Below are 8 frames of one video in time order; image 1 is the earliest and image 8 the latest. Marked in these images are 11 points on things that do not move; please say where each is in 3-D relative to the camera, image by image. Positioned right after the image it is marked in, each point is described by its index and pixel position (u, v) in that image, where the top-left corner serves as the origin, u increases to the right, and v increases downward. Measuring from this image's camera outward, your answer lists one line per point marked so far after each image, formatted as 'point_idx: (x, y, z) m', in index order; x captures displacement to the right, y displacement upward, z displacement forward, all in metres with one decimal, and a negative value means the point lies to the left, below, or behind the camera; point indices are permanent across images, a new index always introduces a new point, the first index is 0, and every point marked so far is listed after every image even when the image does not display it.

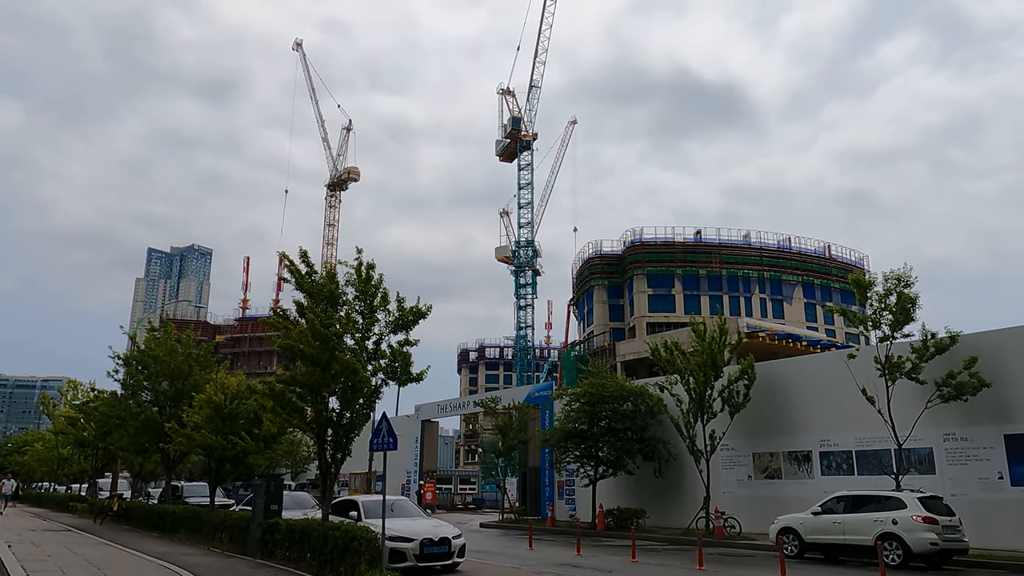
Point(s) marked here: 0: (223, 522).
0: (-6.4, -5.2, +17.0) m
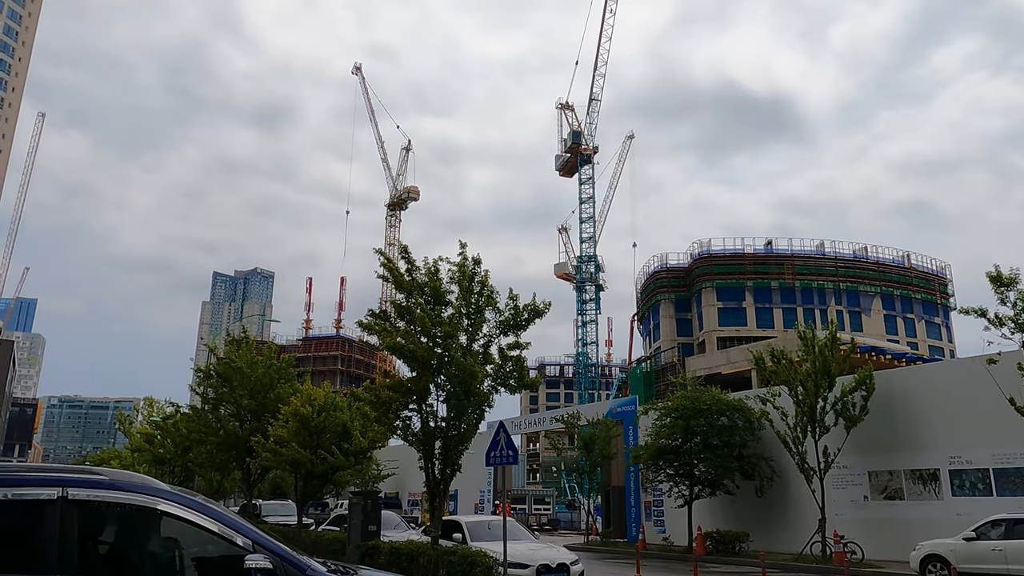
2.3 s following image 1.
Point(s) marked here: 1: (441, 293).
0: (-4.1, -5.3, +15.8) m
1: (-1.2, -0.1, +13.0) m
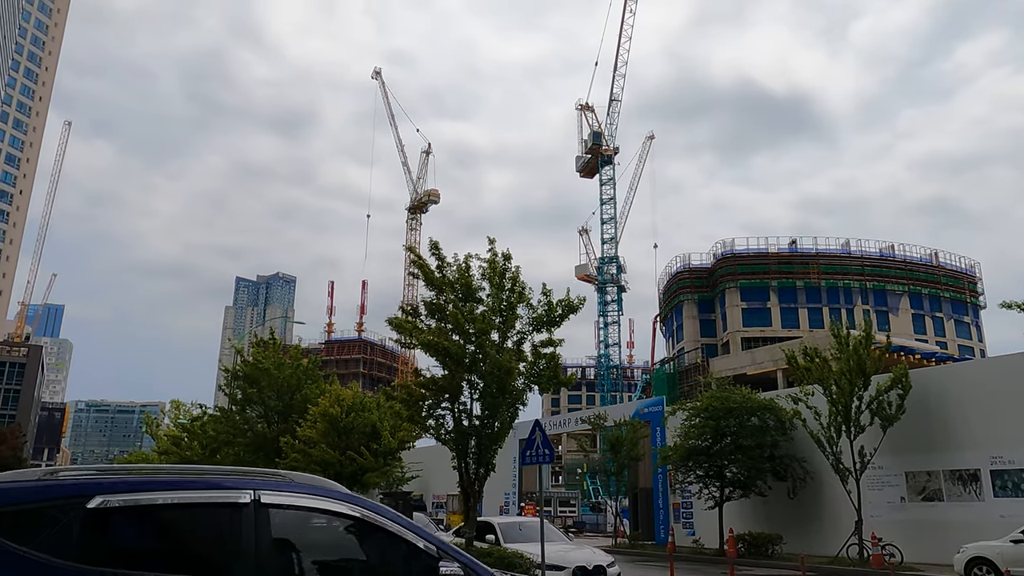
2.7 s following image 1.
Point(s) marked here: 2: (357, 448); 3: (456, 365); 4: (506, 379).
0: (-3.4, -5.3, +15.7) m
1: (-0.7, 0.0, +12.8) m
2: (-3.6, -3.8, +18.0) m
3: (-0.9, -1.2, +11.9) m
4: (-0.1, -1.4, +11.7) m
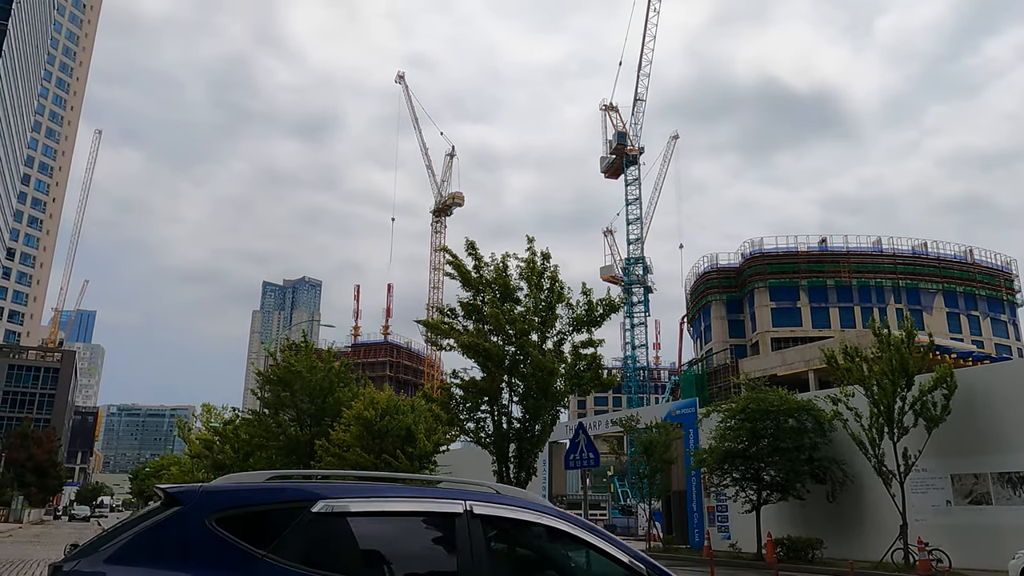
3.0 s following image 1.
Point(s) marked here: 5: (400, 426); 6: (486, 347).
0: (-2.6, -5.3, +15.5) m
1: (0.0, 0.0, +12.5) m
2: (-2.8, -3.8, +17.8) m
3: (-0.2, -1.2, +11.7) m
4: (+0.5, -1.4, +11.4) m
5: (-2.7, -3.3, +18.0) m
6: (-0.4, -0.9, +11.7) m
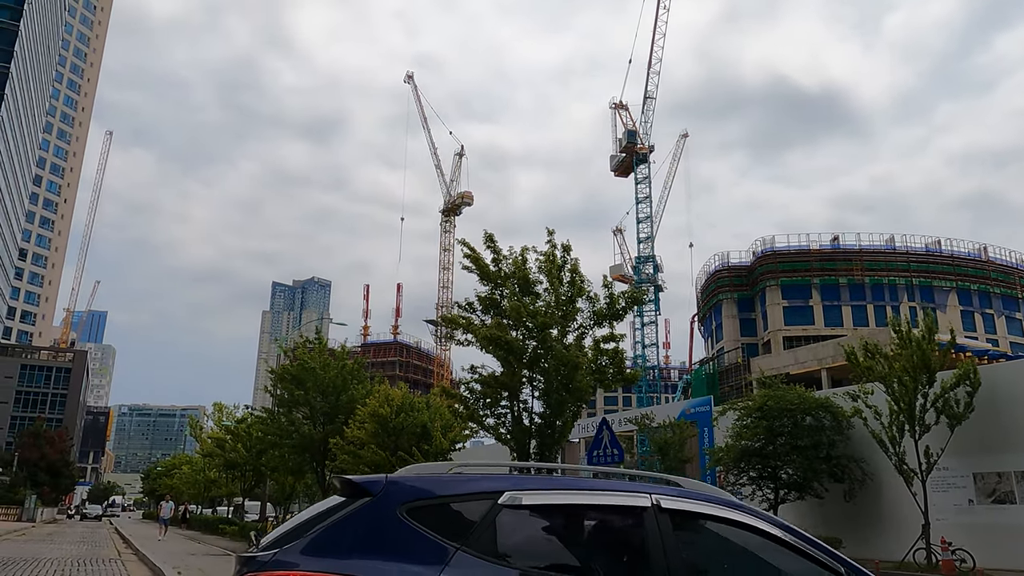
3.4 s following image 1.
0: (-2.3, -5.2, +15.3) m
1: (+0.3, +0.1, +12.3) m
2: (-2.4, -3.7, +17.6) m
3: (+0.1, -1.1, +11.4) m
4: (+0.8, -1.3, +11.2) m
5: (-2.3, -3.2, +17.8) m
6: (-0.1, -0.8, +11.4) m
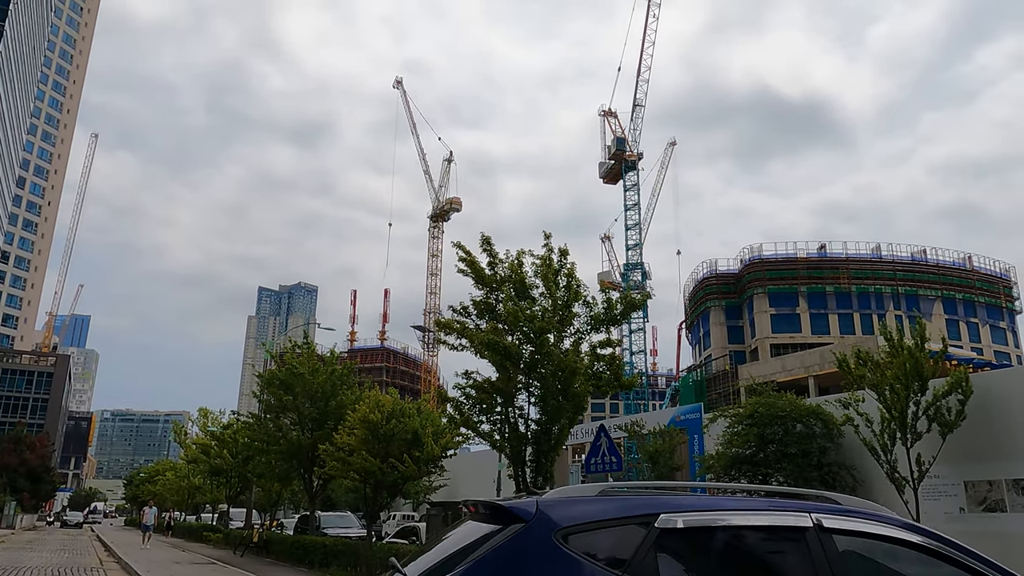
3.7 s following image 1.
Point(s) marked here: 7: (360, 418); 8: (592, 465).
0: (-2.4, -5.3, +15.0) m
1: (+0.2, 0.0, +12.1) m
2: (-2.6, -3.8, +17.3) m
3: (0.0, -1.2, +11.2) m
4: (+0.8, -1.3, +11.0) m
5: (-2.4, -3.3, +17.6) m
6: (-0.2, -0.9, +11.2) m
7: (-3.4, -2.9, +17.2) m
8: (+1.1, -2.4, +10.5) m
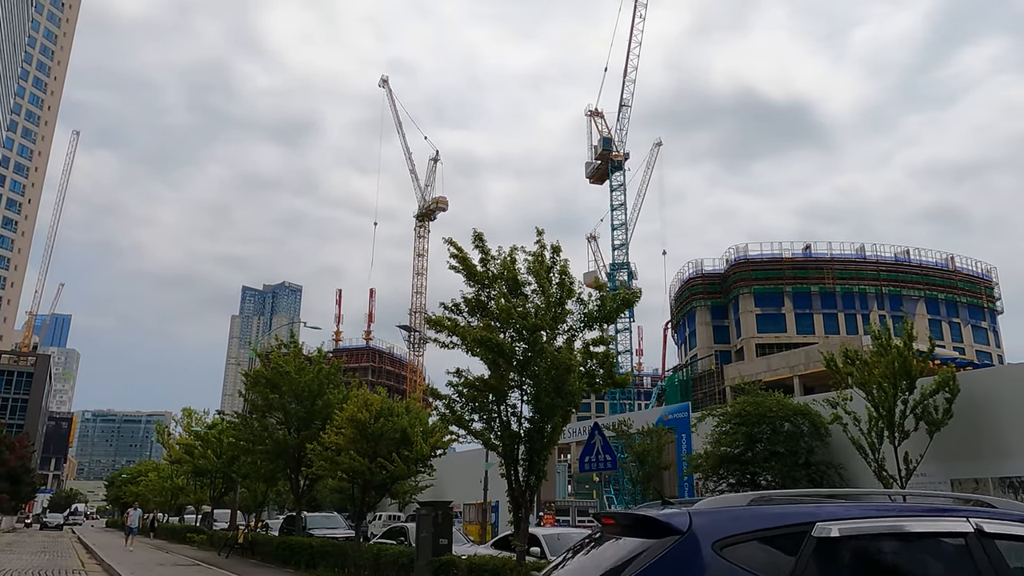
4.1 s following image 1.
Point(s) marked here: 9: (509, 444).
0: (-2.6, -5.2, +14.8) m
1: (+0.1, +0.1, +11.9) m
2: (-2.8, -3.7, +17.1) m
3: (-0.1, -1.1, +11.1) m
4: (+0.7, -1.3, +10.8) m
5: (-2.7, -3.2, +17.4) m
6: (-0.3, -0.8, +11.1) m
7: (-3.7, -2.9, +17.0) m
8: (+1.0, -2.4, +10.4) m
9: (0.0, -2.2, +11.0) m
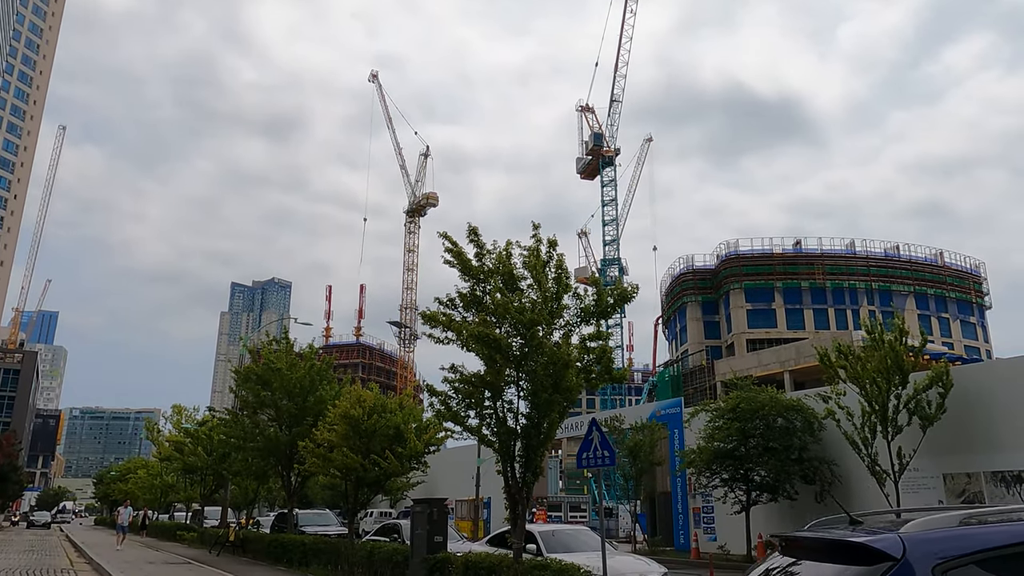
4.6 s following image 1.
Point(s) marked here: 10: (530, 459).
0: (-2.7, -5.1, +14.7) m
1: (0.0, +0.1, +11.8) m
2: (-3.0, -3.6, +17.0) m
3: (-0.2, -1.0, +11.0) m
4: (+0.6, -1.2, +10.7) m
5: (-2.8, -3.1, +17.2) m
6: (-0.4, -0.7, +10.9) m
7: (-3.8, -2.8, +16.8) m
8: (+1.0, -2.3, +10.3) m
9: (-0.1, -2.2, +10.9) m
10: (+0.3, -2.4, +10.8) m
